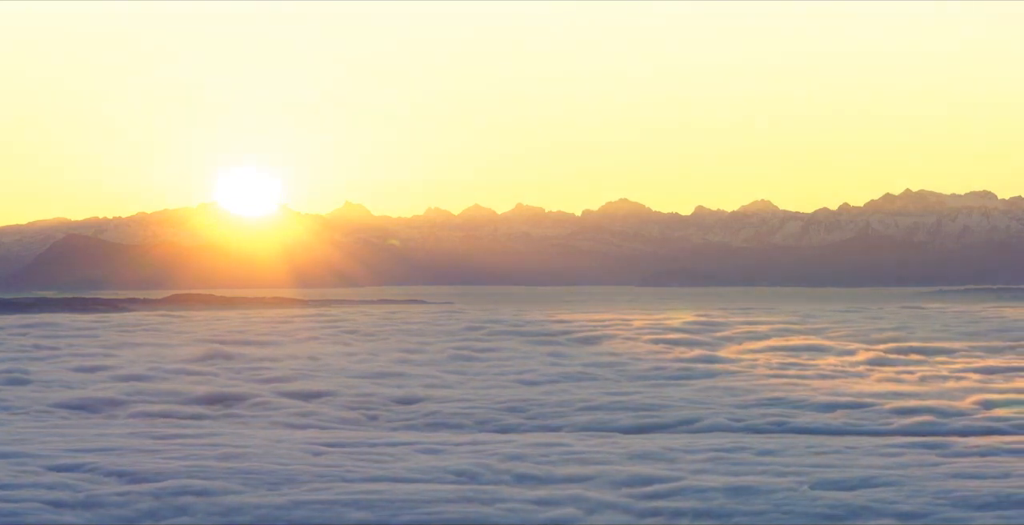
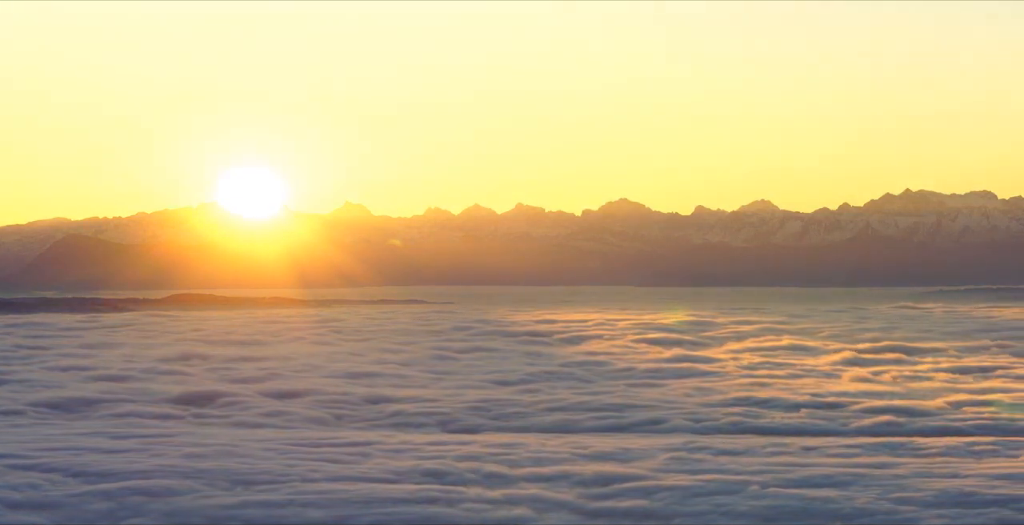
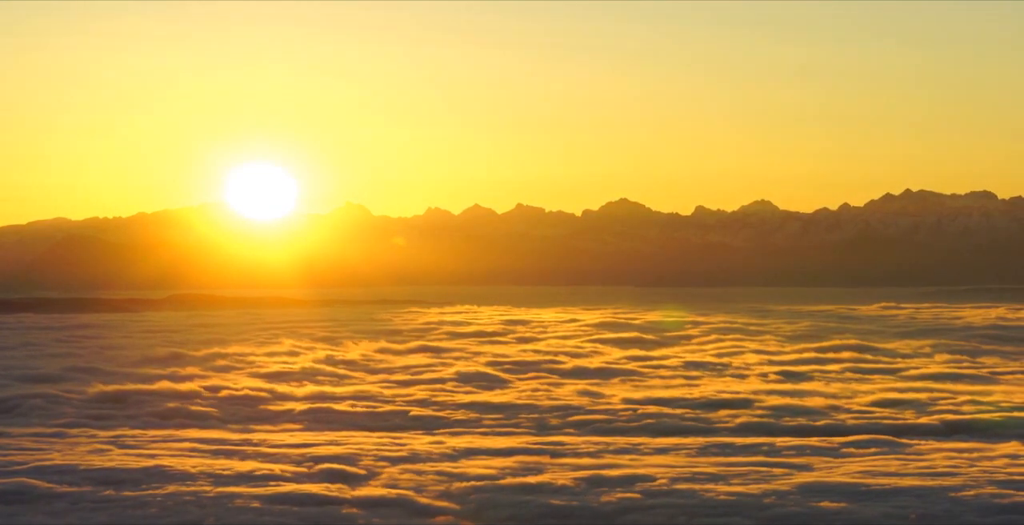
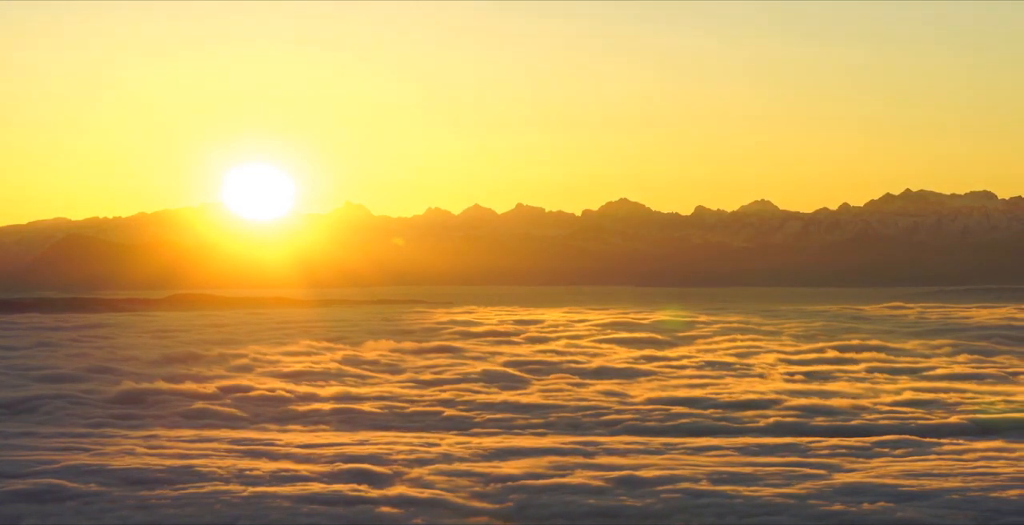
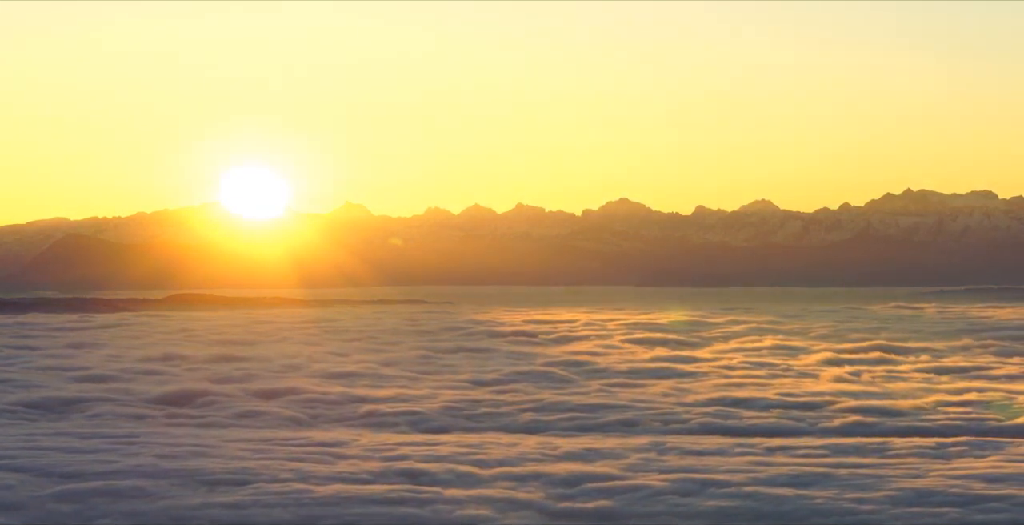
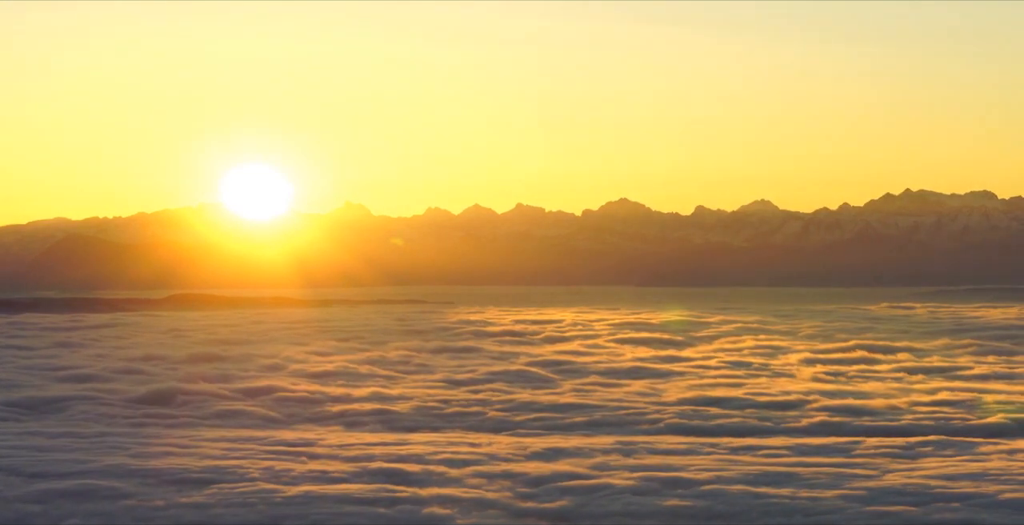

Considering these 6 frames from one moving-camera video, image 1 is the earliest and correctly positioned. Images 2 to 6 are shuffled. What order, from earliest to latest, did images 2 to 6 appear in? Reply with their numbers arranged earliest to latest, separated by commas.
2, 5, 6, 4, 3
